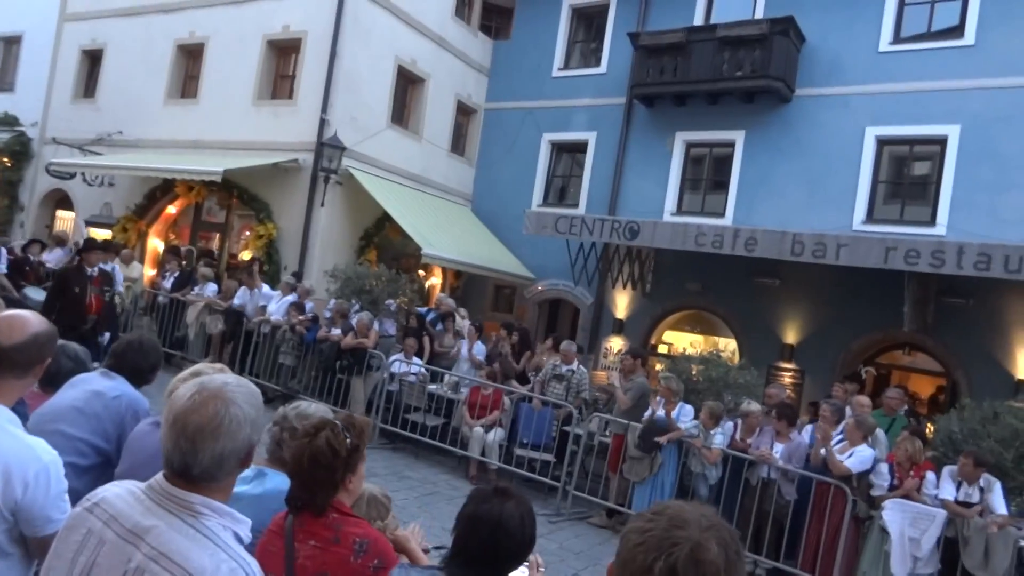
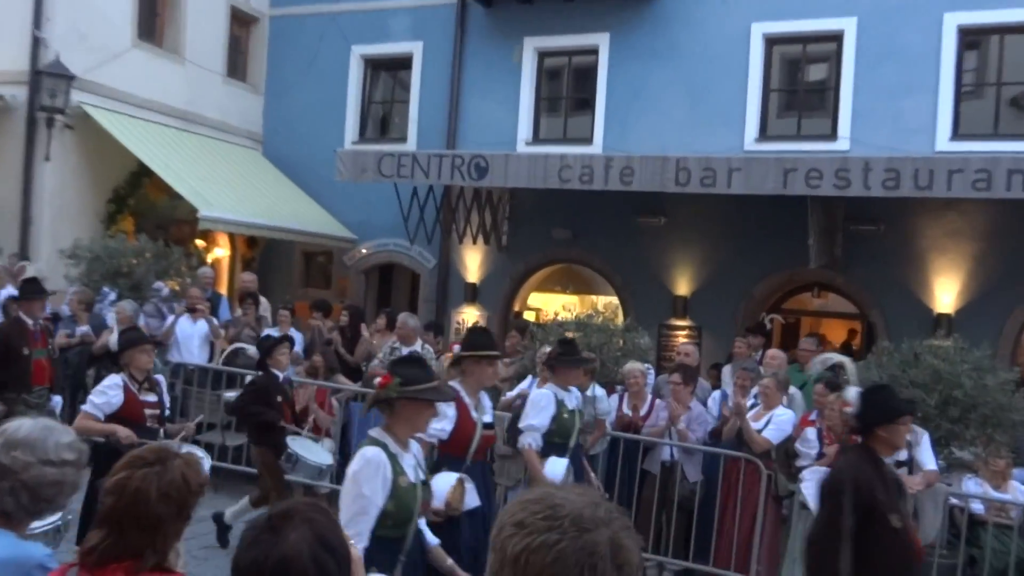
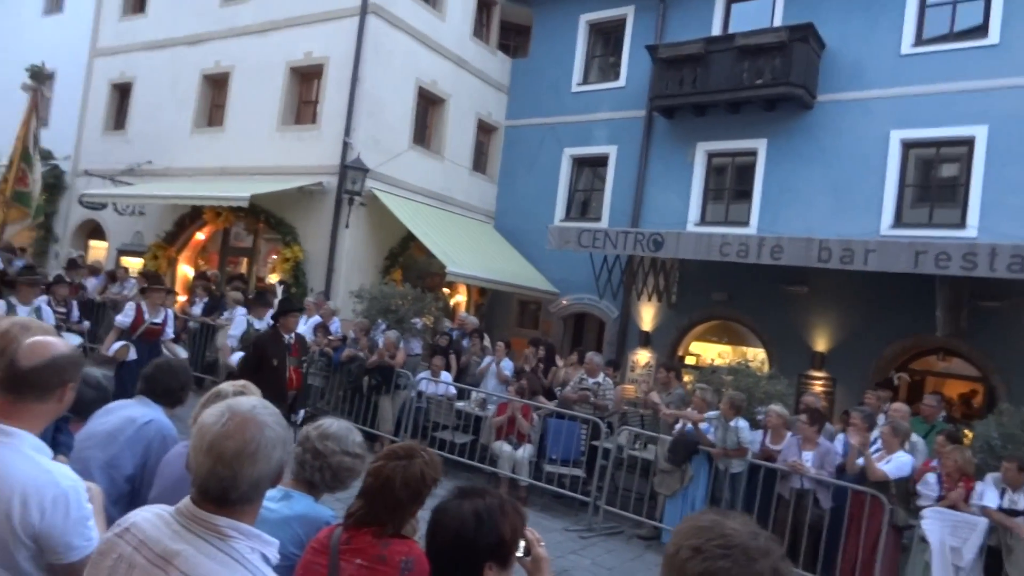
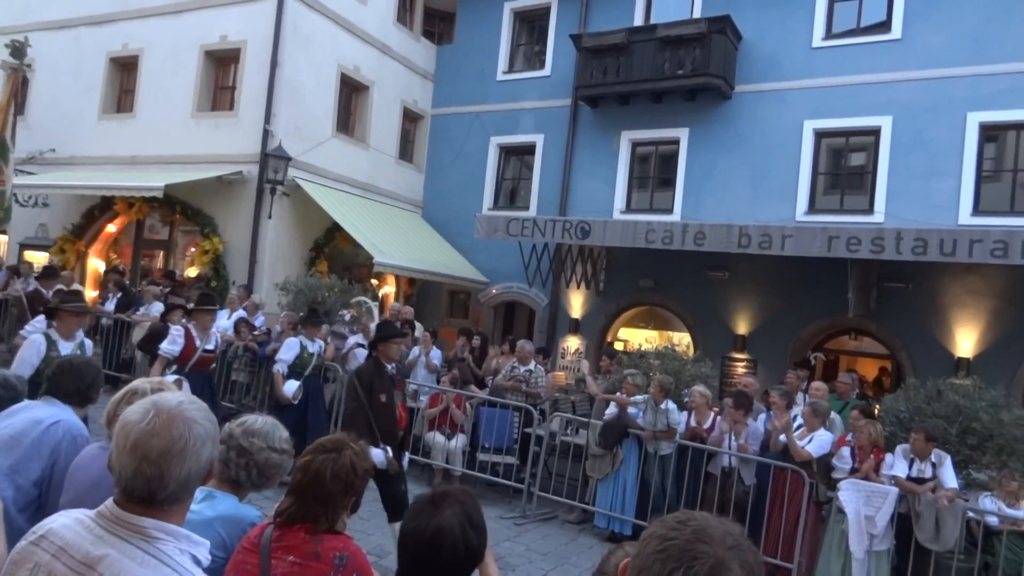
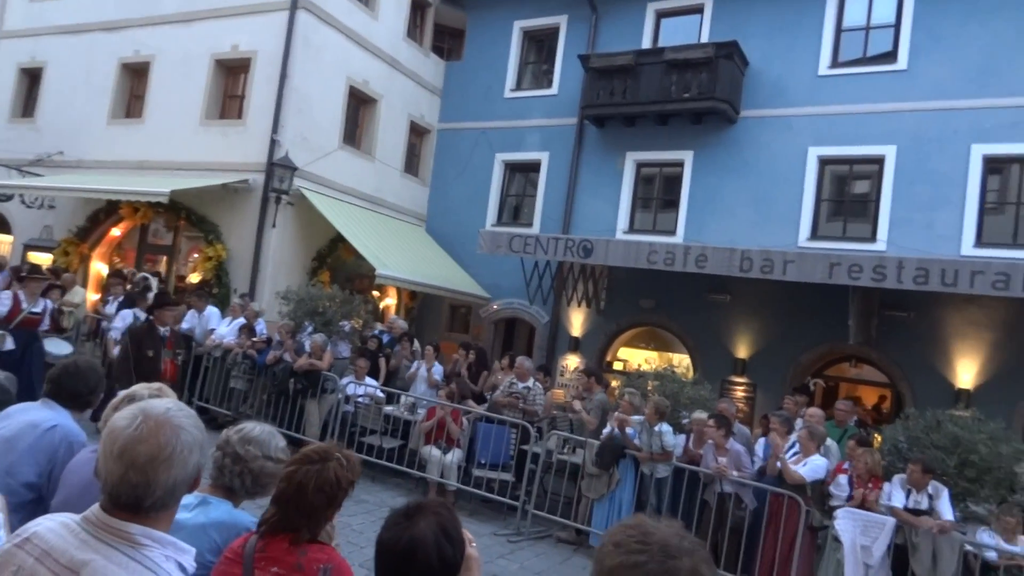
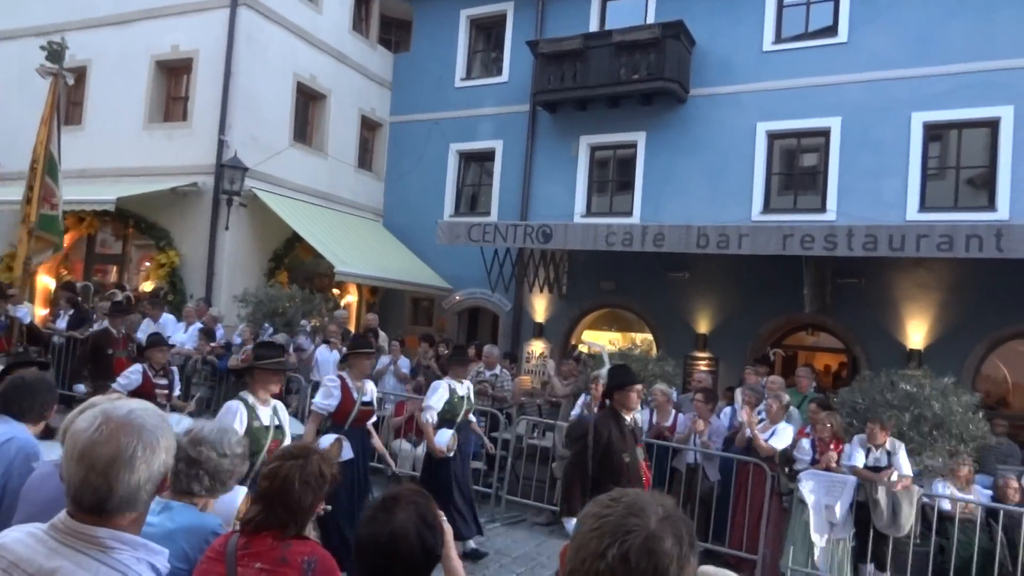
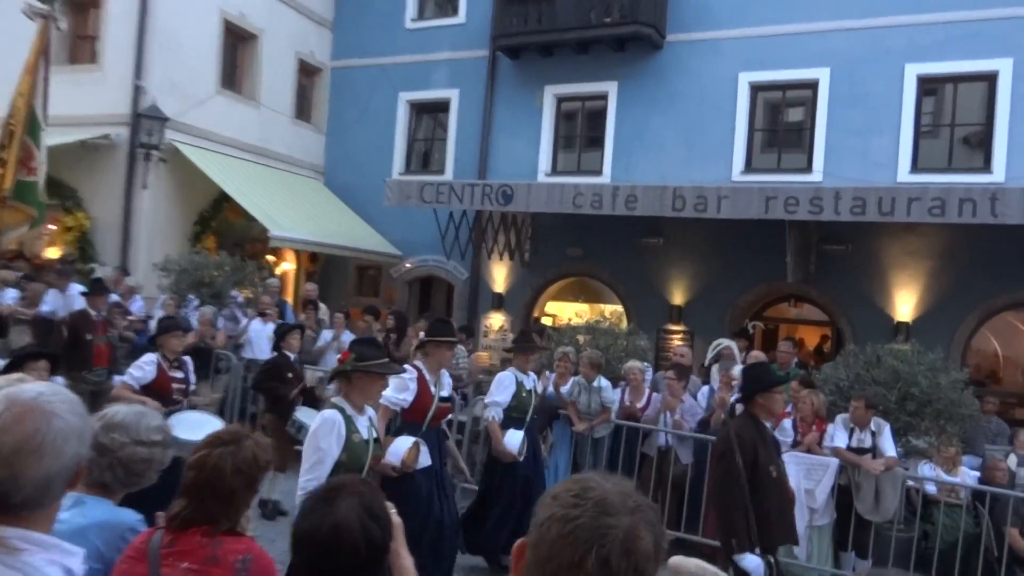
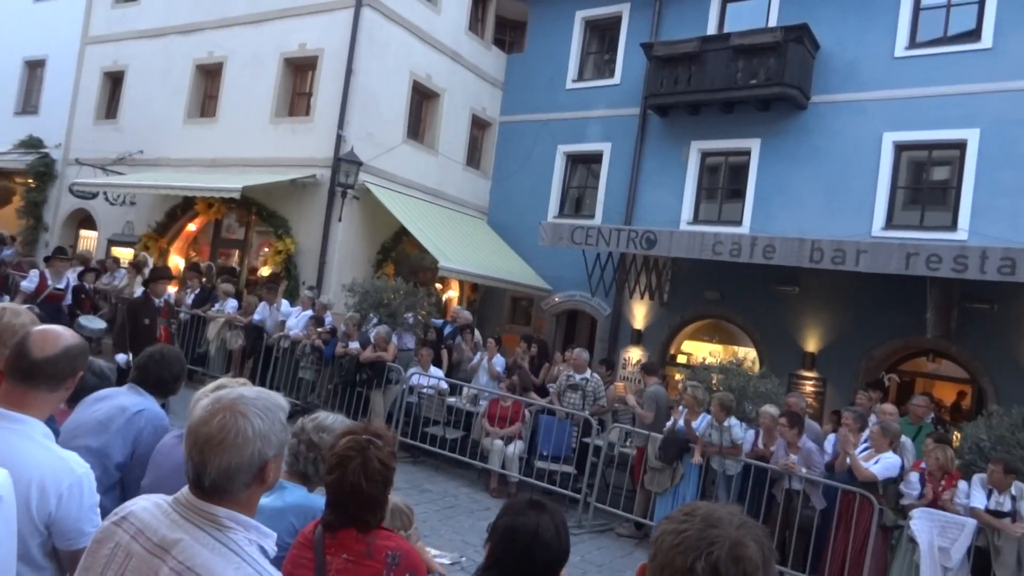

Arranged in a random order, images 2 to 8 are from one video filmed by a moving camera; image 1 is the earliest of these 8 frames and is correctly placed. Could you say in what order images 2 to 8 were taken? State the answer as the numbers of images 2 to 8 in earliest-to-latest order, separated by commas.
8, 5, 3, 4, 6, 7, 2
